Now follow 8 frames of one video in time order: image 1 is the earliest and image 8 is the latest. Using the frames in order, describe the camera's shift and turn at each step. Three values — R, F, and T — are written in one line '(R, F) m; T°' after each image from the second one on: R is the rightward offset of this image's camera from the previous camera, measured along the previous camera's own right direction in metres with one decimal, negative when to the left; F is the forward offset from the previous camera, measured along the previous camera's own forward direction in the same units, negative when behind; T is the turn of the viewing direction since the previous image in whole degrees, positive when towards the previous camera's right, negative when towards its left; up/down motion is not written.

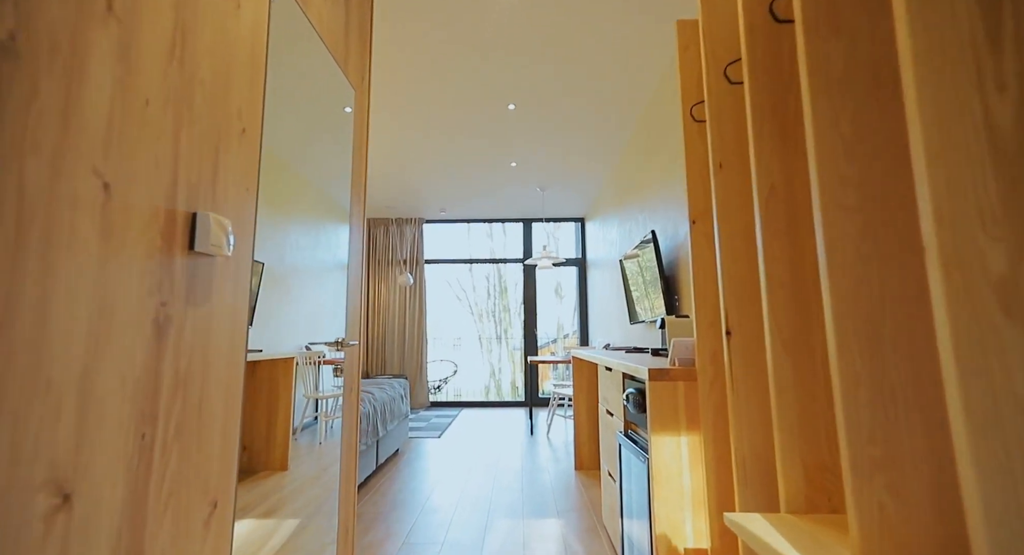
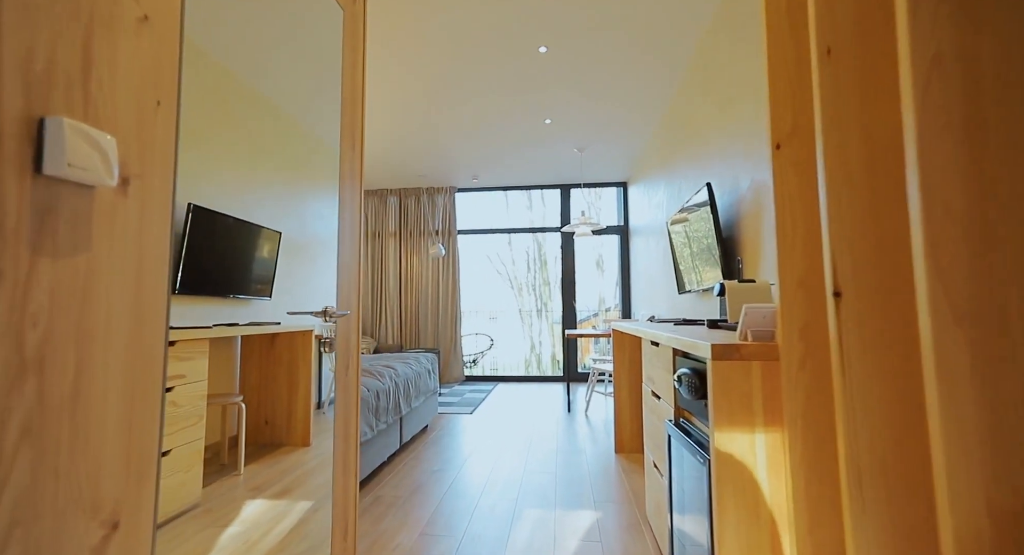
(+0.1, +0.3) m; -5°
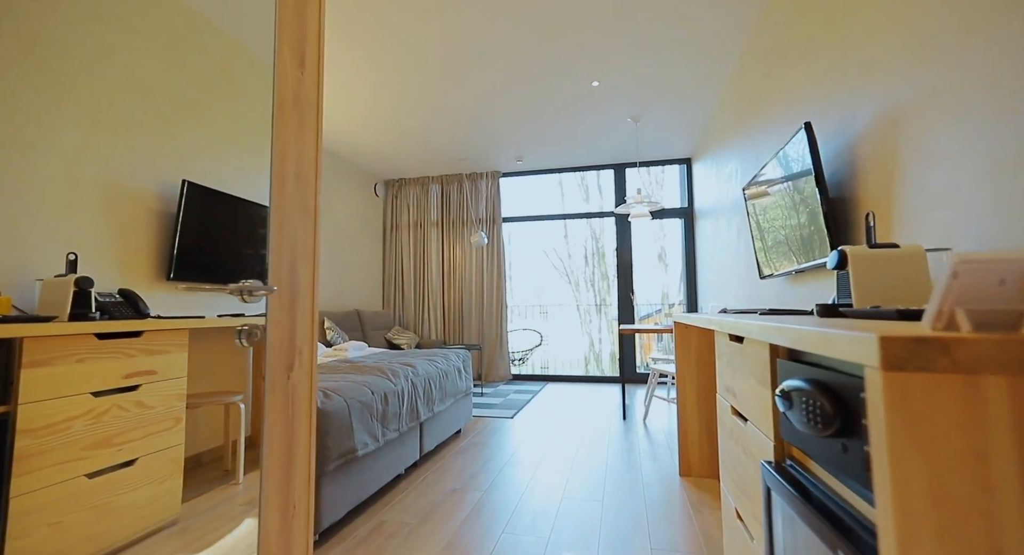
(+0.1, +0.5) m; -7°
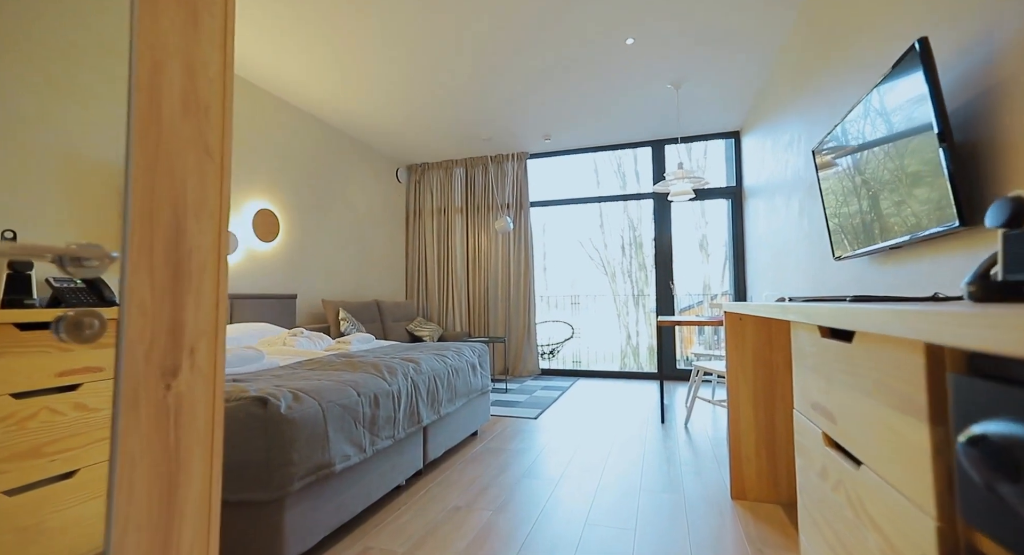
(+0.1, +0.4) m; -5°
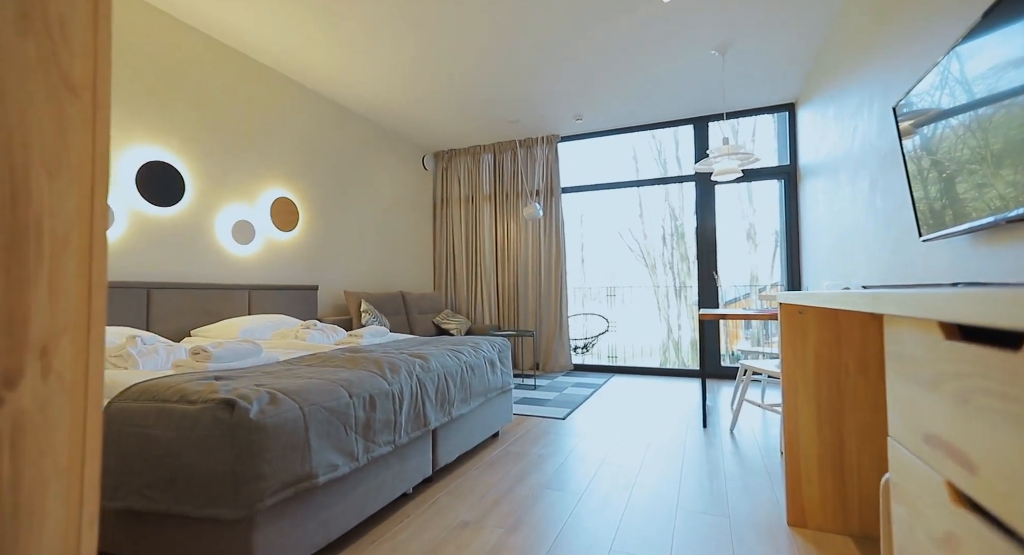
(+0.1, +0.3) m; -5°
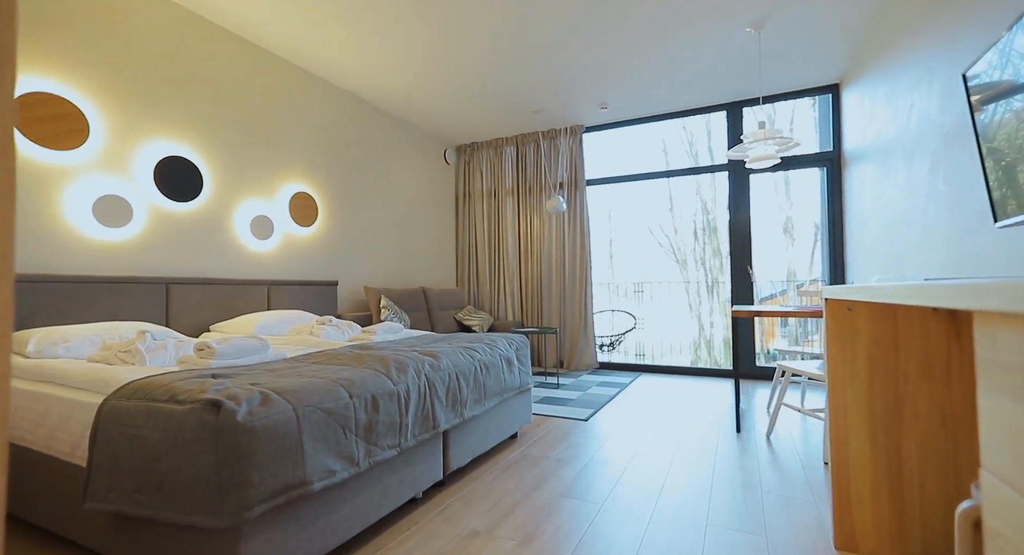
(+0.1, +0.1) m; -4°
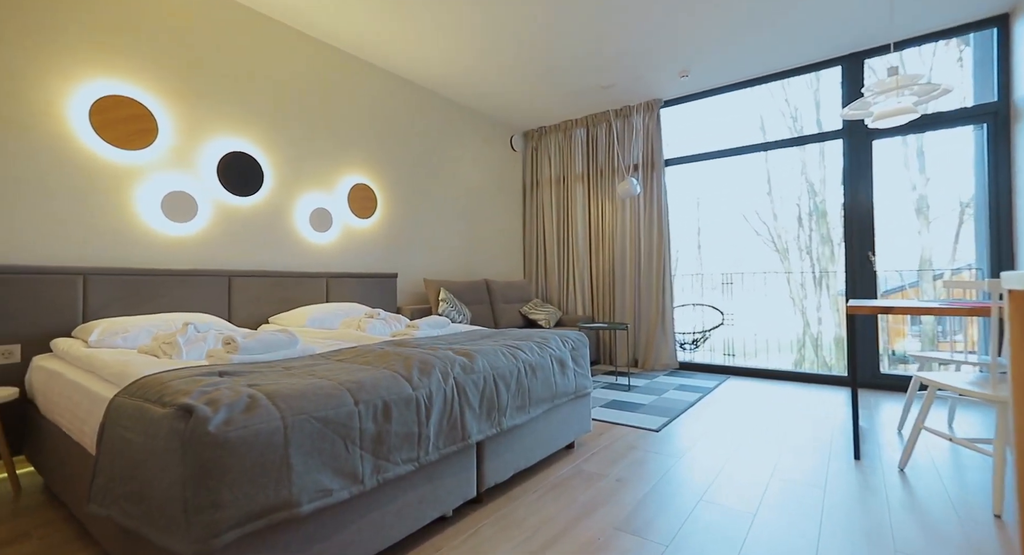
(+0.1, +0.3) m; -10°
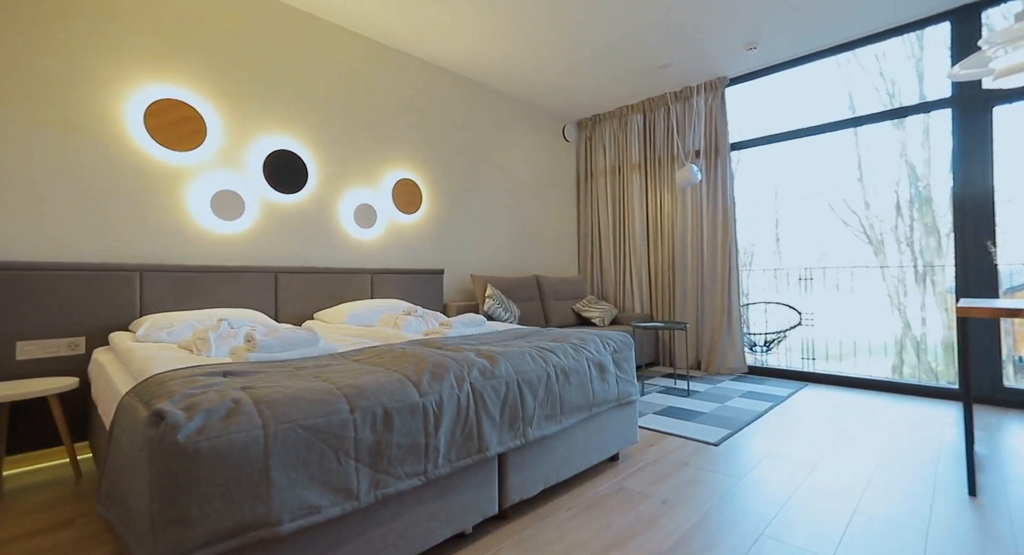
(+0.1, +0.2) m; -8°
